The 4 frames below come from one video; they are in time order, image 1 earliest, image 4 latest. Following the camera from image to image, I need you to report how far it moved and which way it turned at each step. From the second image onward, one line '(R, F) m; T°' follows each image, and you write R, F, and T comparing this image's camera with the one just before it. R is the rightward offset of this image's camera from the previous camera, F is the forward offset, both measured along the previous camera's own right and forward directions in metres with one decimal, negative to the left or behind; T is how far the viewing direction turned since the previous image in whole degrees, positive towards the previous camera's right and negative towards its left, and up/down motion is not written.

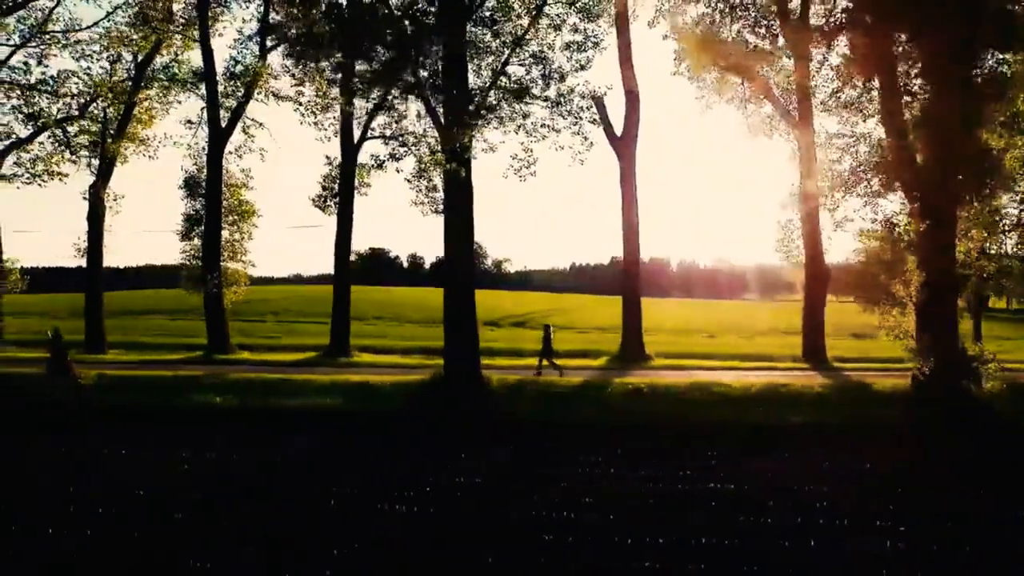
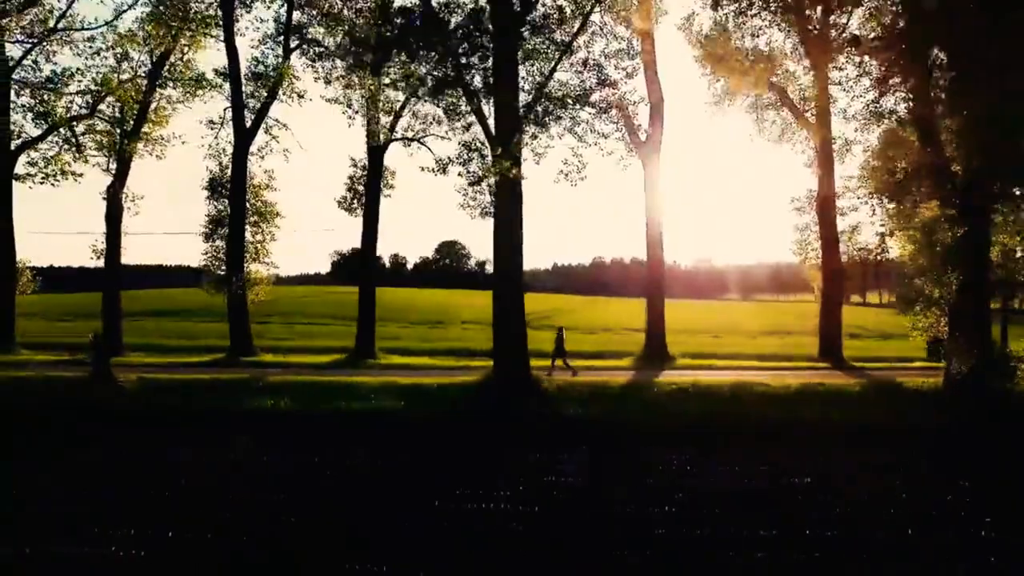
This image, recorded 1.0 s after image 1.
(+0.3, +0.6) m; -2°
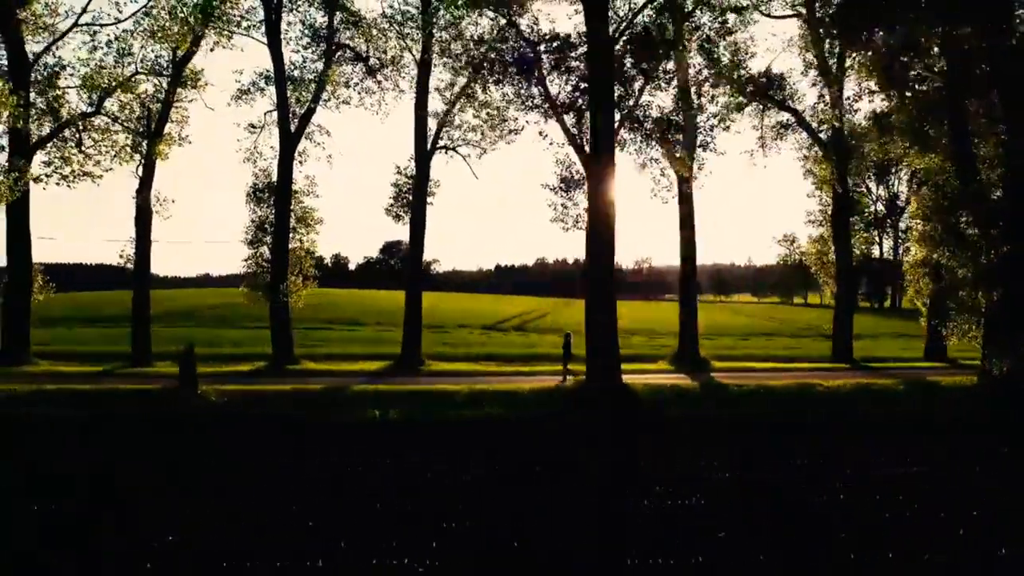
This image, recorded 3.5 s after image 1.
(+0.9, +0.9) m; -3°
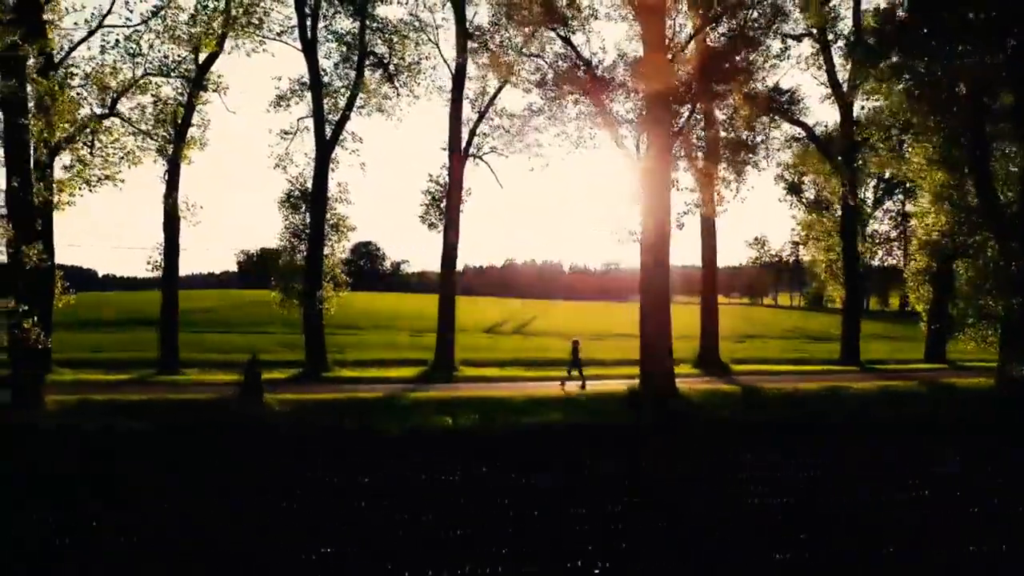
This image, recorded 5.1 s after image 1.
(+0.7, +0.1) m; -3°
